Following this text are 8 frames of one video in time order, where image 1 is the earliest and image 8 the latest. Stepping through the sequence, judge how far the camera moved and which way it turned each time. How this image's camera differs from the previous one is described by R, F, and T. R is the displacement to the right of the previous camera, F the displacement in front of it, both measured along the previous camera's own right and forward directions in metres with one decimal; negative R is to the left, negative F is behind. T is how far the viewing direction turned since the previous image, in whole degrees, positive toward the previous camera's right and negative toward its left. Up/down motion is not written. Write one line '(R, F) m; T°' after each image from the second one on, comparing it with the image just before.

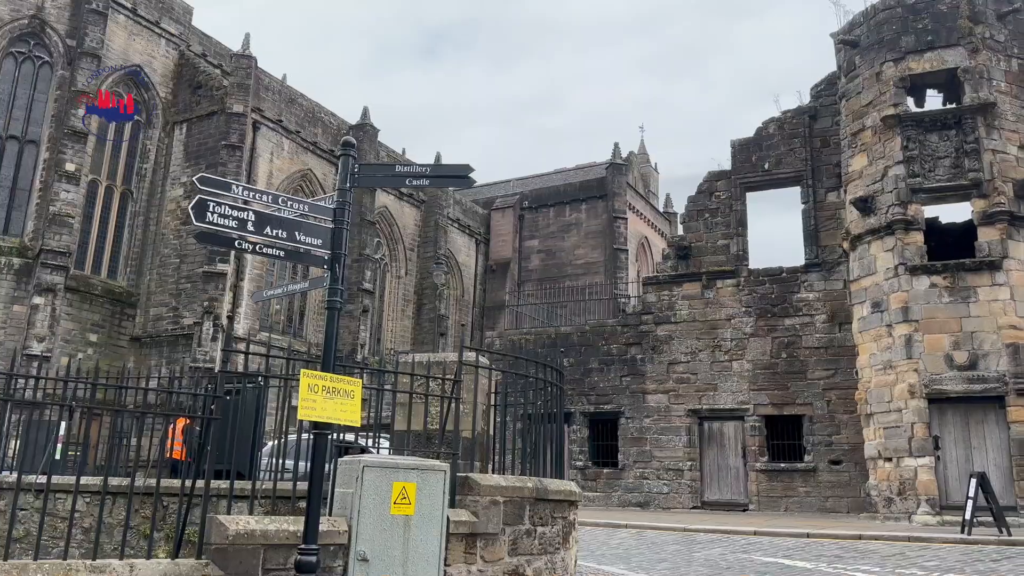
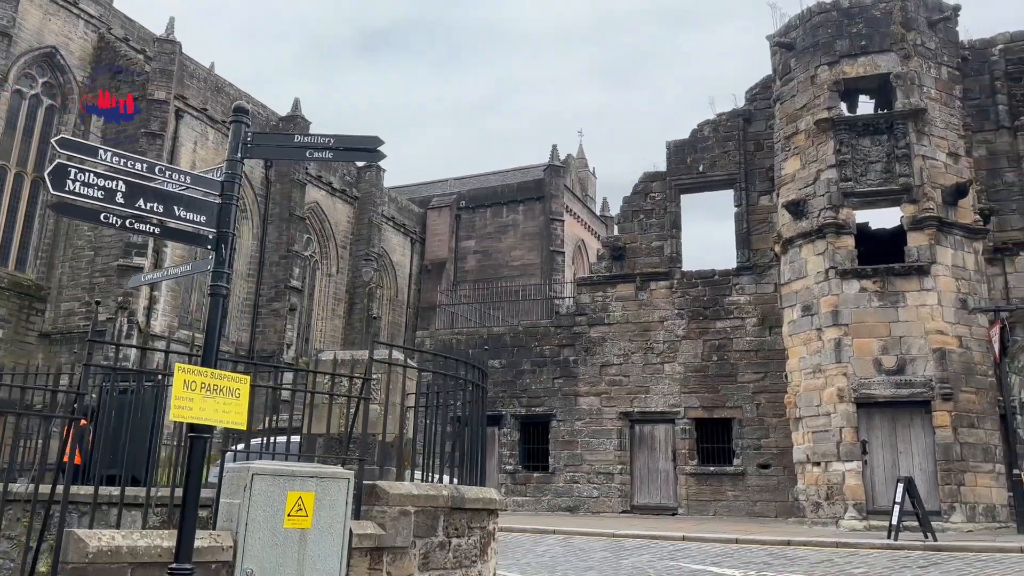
(+0.2, +0.5) m; +4°
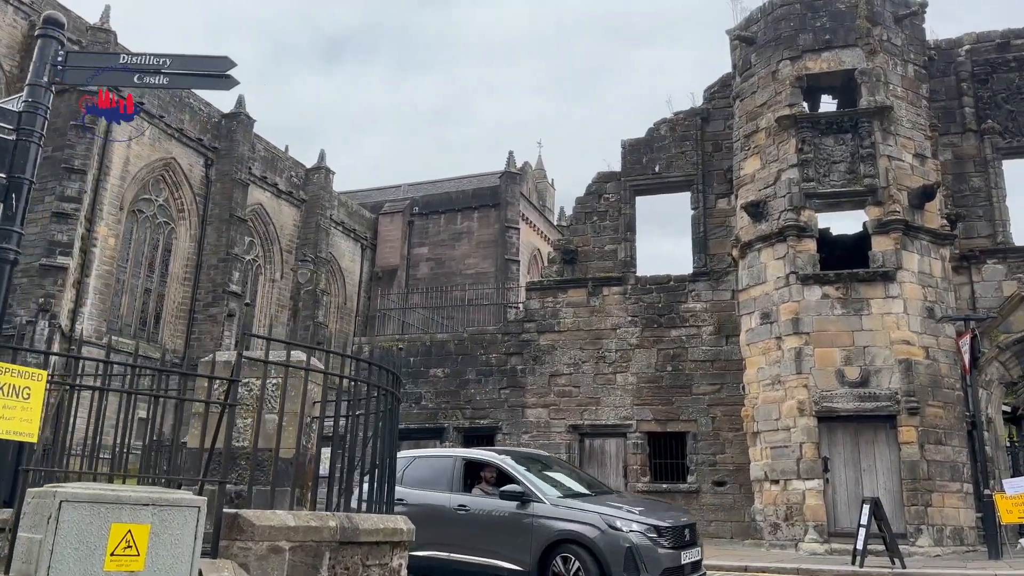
(+0.3, +1.1) m; +3°
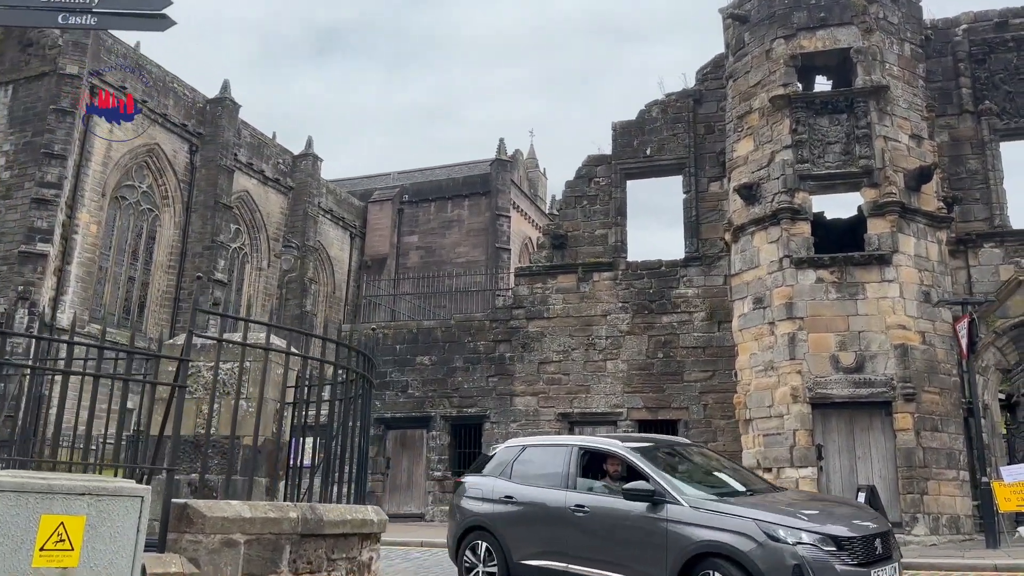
(+0.1, +0.4) m; +1°
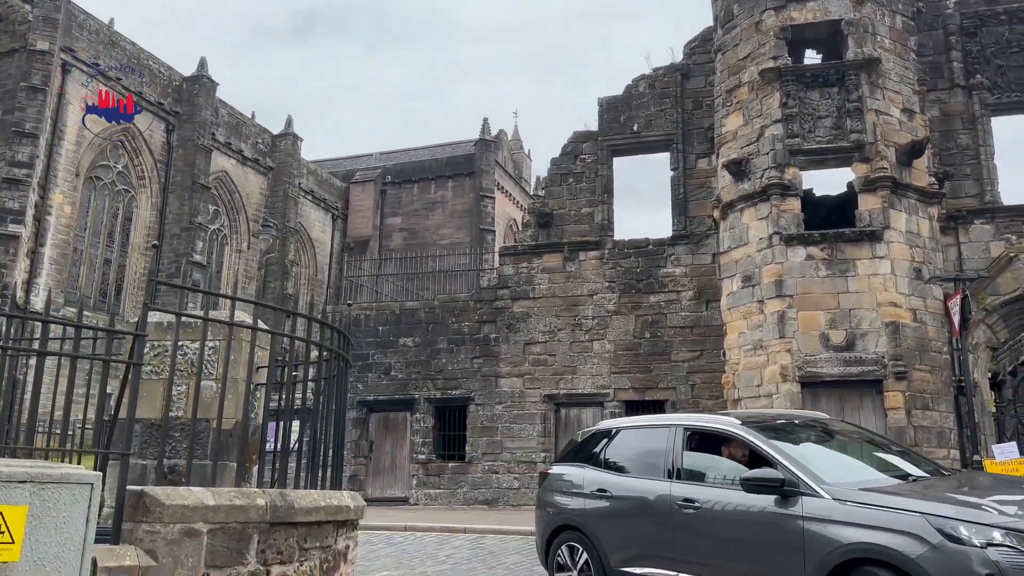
(0.0, +0.3) m; +1°
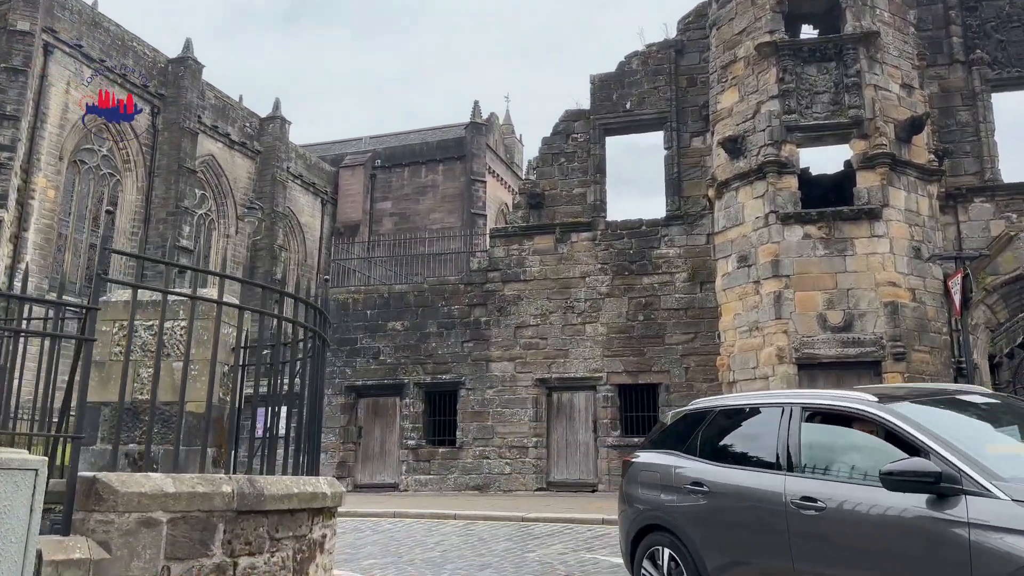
(0.0, +0.3) m; +1°
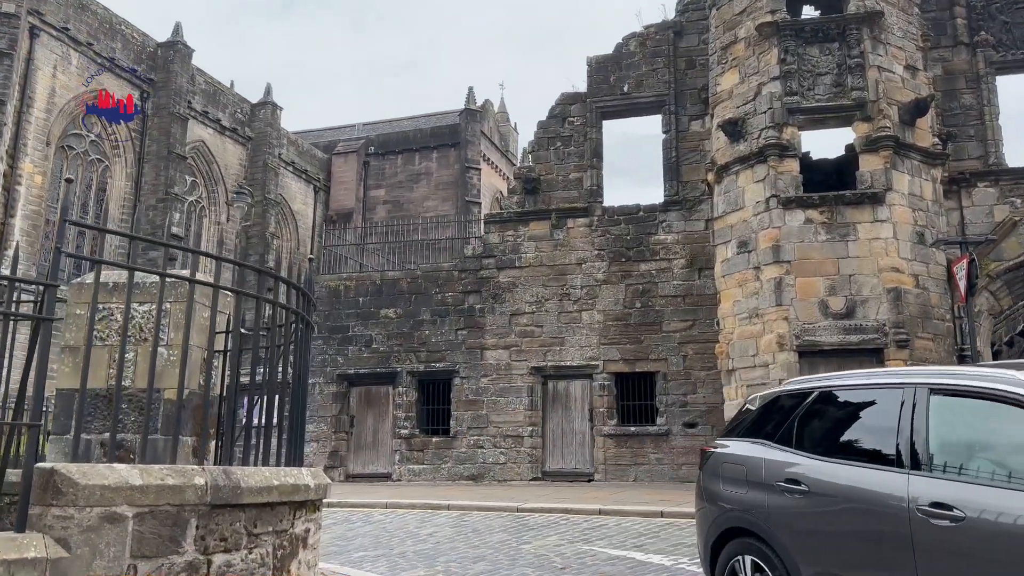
(0.0, +0.3) m; 0°
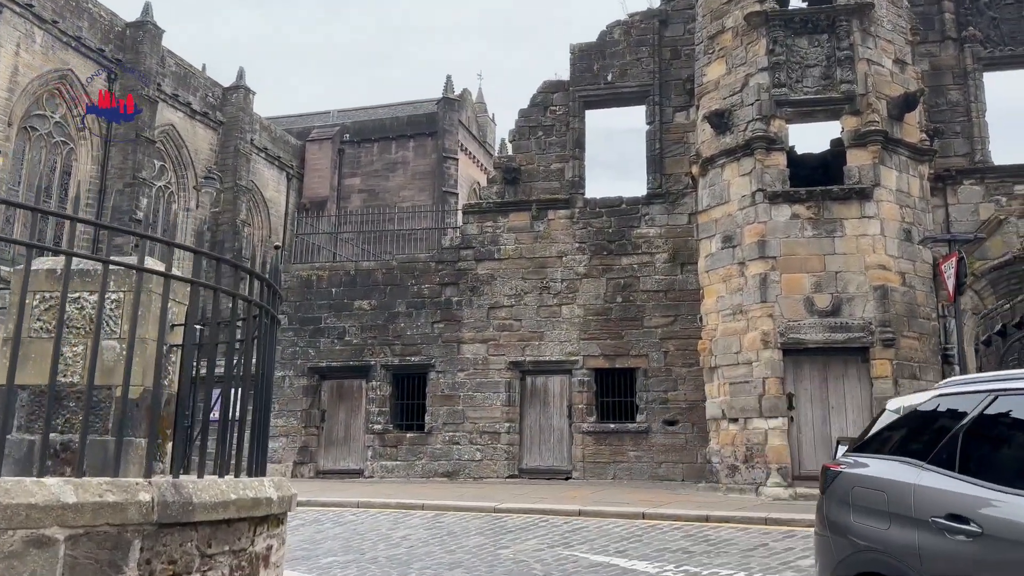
(-0.1, +0.4) m; +2°
